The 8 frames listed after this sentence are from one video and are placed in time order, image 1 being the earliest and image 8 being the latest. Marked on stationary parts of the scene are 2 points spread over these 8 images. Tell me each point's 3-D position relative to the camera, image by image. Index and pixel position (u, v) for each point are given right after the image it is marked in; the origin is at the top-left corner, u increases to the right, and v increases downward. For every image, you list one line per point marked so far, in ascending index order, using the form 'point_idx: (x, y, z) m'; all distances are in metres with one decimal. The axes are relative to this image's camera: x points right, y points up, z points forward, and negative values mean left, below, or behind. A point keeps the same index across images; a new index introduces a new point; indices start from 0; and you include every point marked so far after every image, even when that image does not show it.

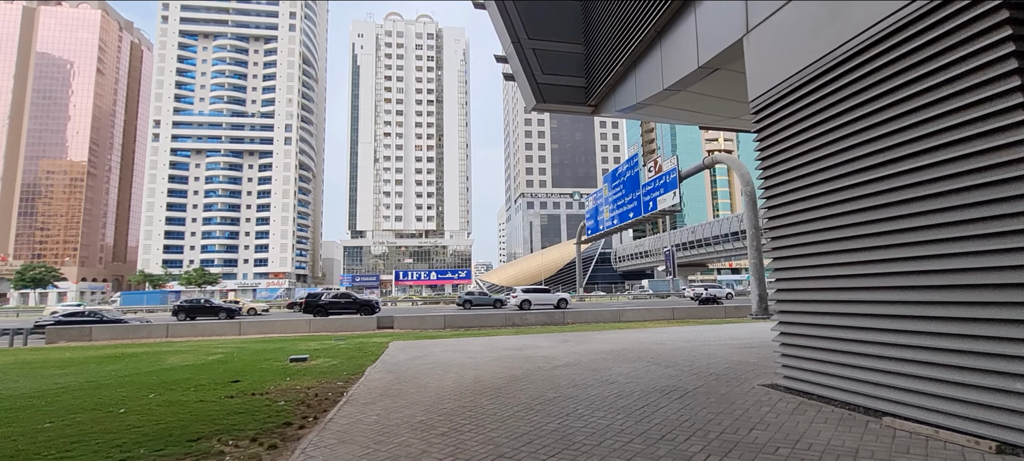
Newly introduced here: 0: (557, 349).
0: (+0.9, -2.5, +10.0) m
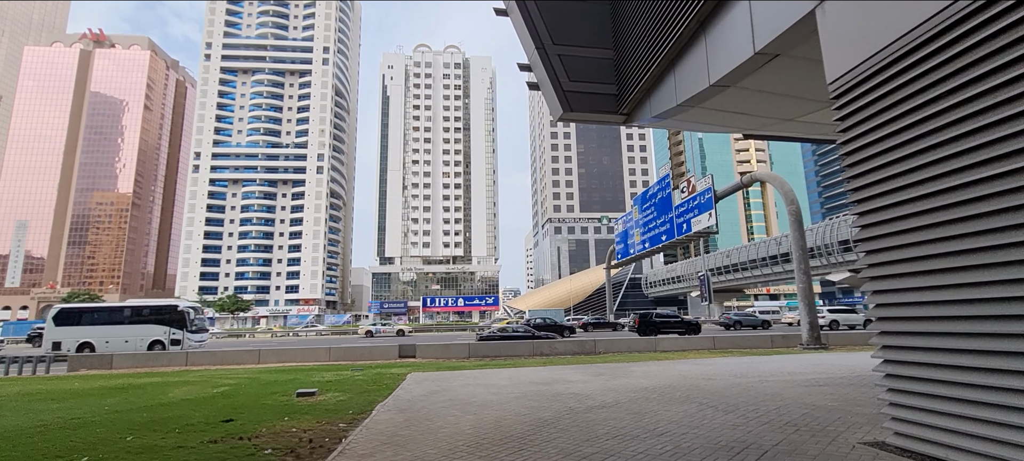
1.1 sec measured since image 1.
0: (+1.4, -2.8, +8.9) m
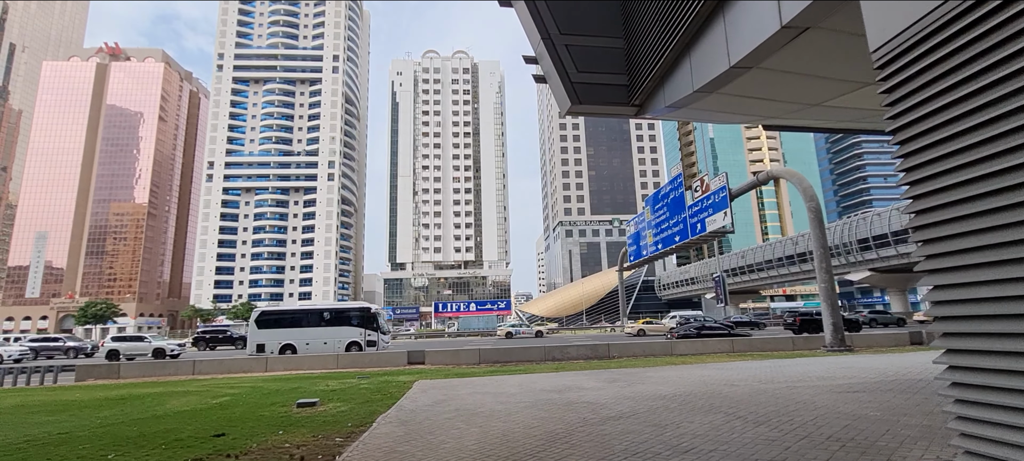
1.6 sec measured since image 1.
0: (+1.6, -2.8, +8.4) m
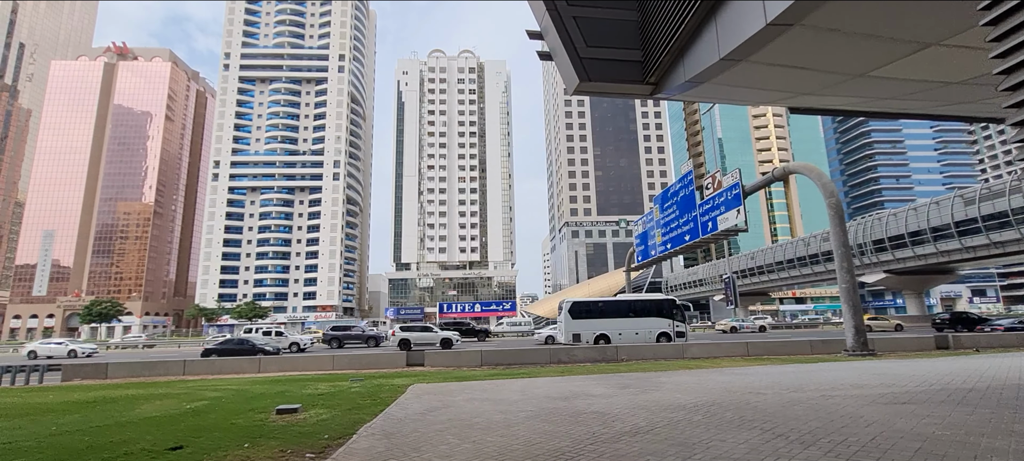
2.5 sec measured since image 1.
0: (+1.6, -2.7, +7.6) m
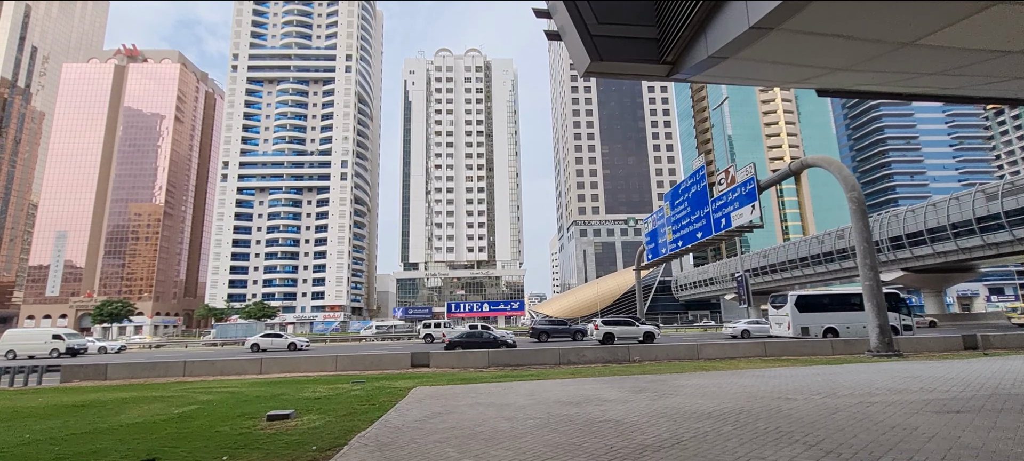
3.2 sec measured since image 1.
0: (+1.7, -2.5, +7.0) m
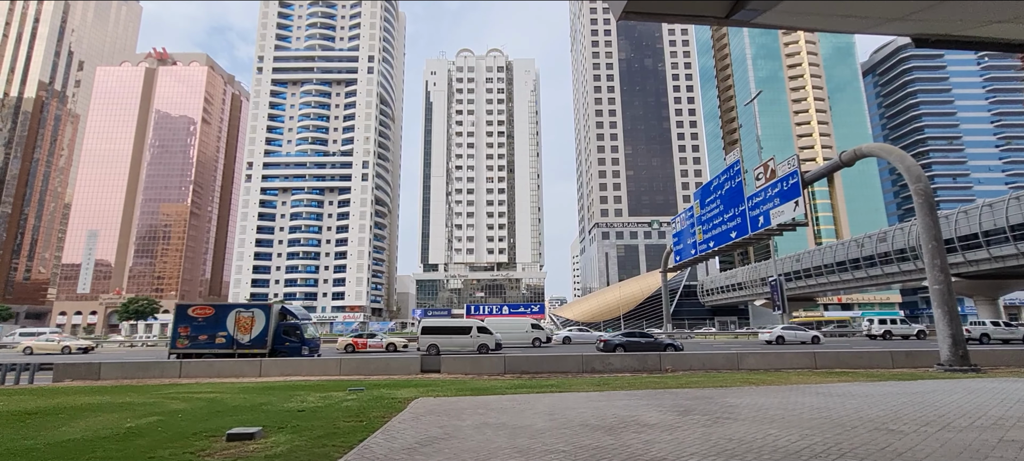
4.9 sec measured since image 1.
0: (+1.9, -2.3, +5.4) m
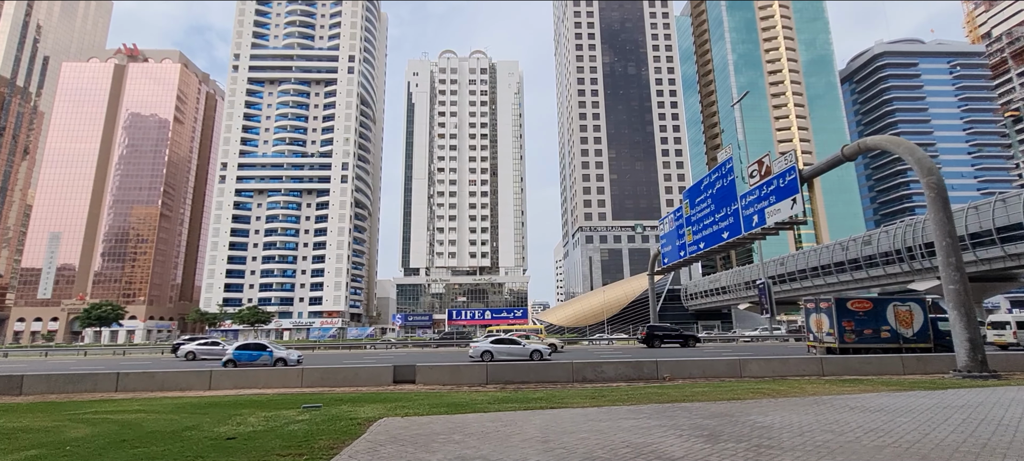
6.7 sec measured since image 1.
0: (+1.7, -2.0, +4.0) m
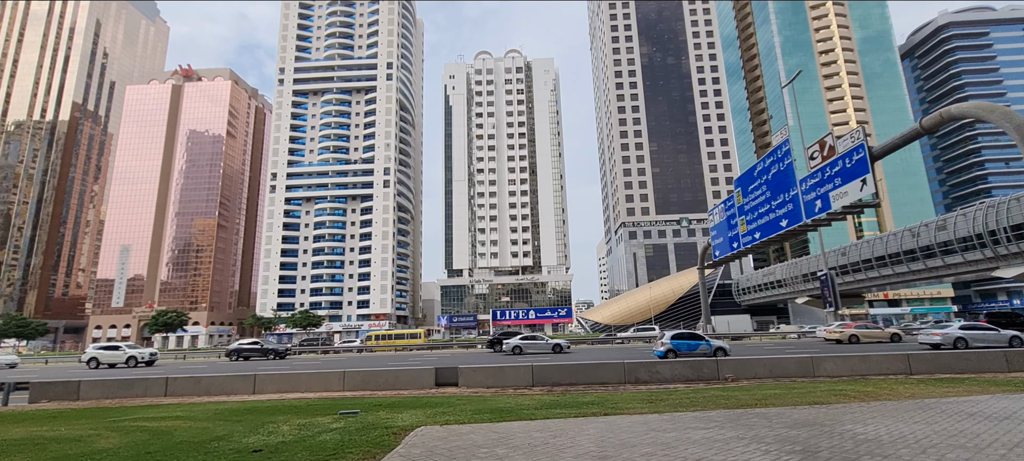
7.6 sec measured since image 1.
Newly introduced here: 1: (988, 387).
0: (+2.1, -1.8, +3.0) m
1: (+9.4, -3.1, +9.7) m
